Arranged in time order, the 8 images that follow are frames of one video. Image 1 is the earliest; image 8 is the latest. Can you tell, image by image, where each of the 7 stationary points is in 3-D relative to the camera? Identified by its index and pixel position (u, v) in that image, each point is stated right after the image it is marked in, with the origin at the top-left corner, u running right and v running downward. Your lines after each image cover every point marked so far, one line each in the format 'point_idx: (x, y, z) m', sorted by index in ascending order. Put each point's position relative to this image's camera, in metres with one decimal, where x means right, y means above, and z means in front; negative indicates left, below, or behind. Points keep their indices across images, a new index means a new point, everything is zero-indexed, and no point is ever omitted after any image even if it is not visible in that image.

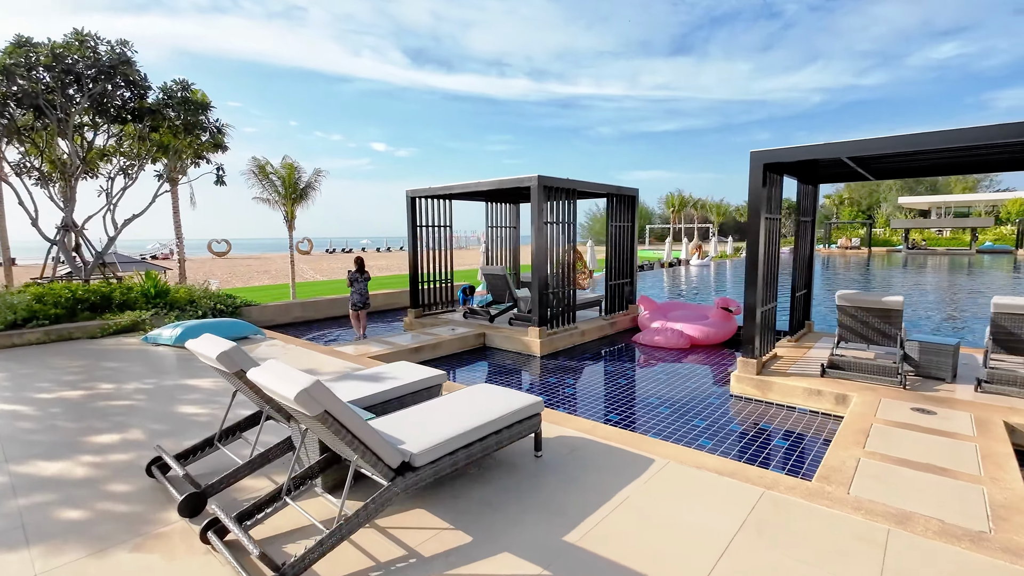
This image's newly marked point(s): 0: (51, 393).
0: (-4.6, -1.0, +4.8) m
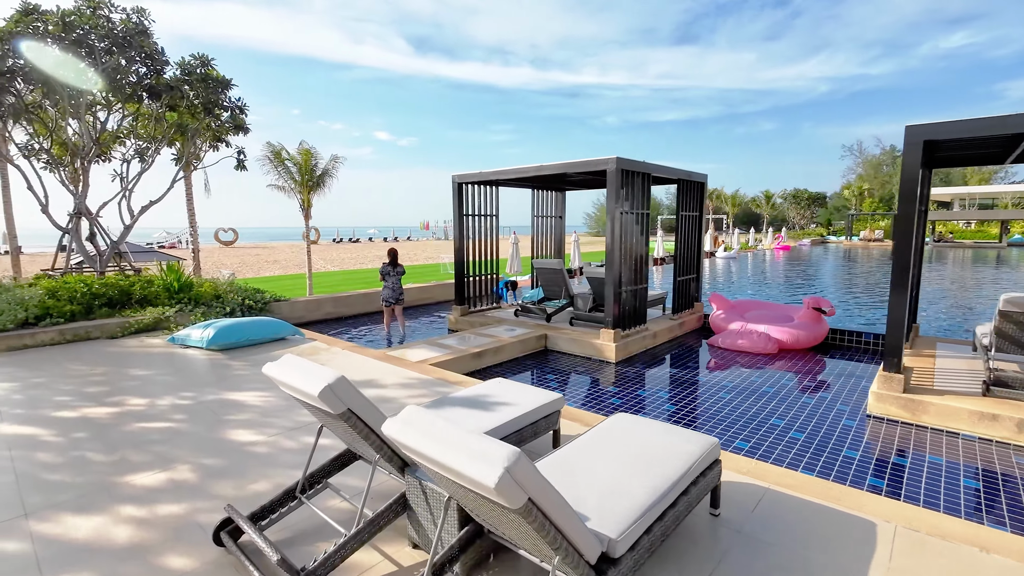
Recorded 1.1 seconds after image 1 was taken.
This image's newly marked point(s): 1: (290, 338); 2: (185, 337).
0: (-3.7, -1.0, +4.1) m
1: (-3.0, -0.7, +6.6) m
2: (-4.2, -0.6, +6.2) m
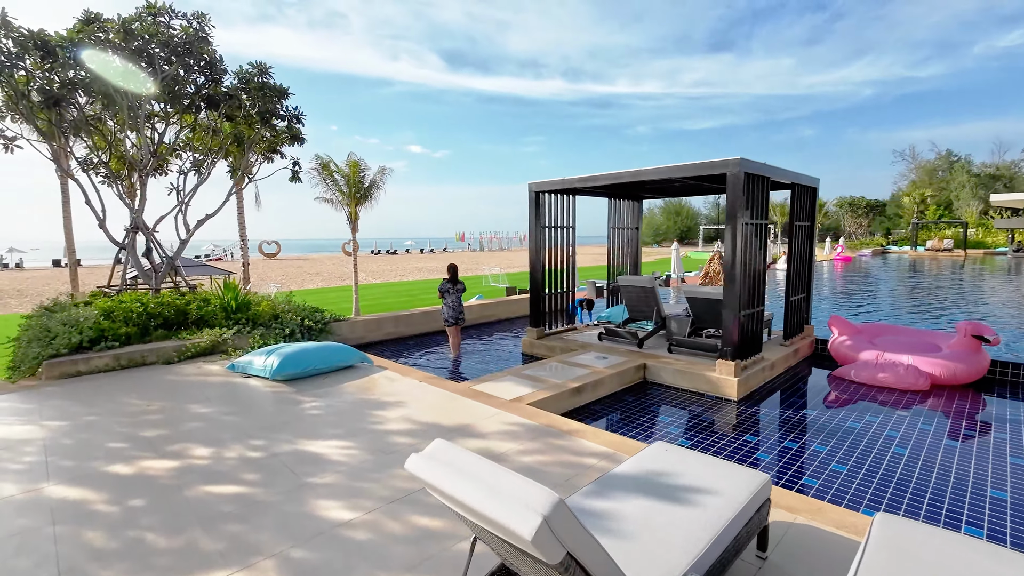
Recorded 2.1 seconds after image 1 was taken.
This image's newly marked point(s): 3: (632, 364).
0: (-2.7, -1.2, +3.4) m
1: (-1.9, -0.9, +5.9) m
2: (-3.1, -0.9, +5.6) m
3: (+1.5, -0.9, +5.9) m
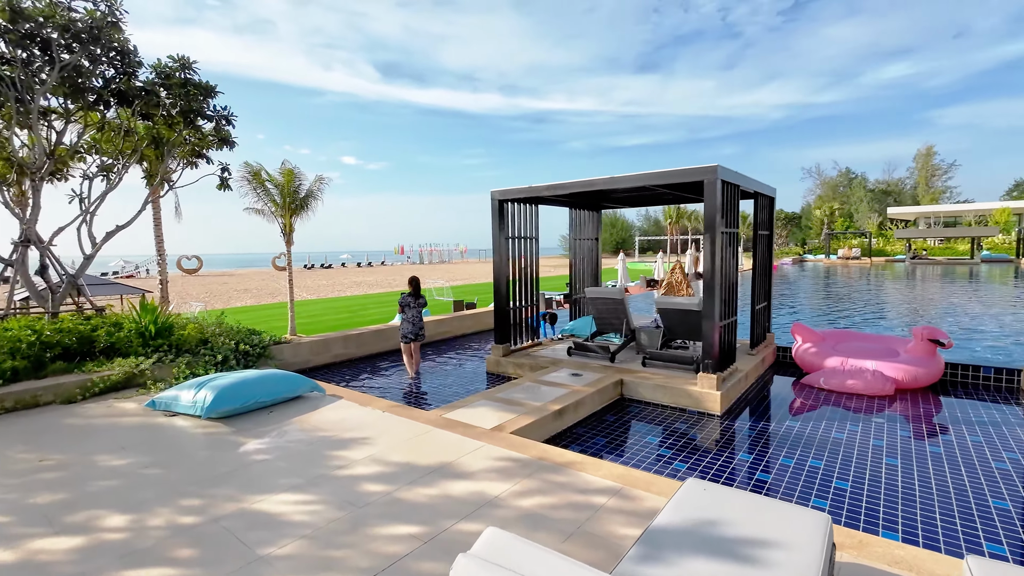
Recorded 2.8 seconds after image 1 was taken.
0: (-2.7, -1.4, +2.6) m
1: (-2.2, -1.1, +5.2) m
2: (-3.3, -1.1, +4.8) m
3: (+1.1, -1.1, +5.6) m
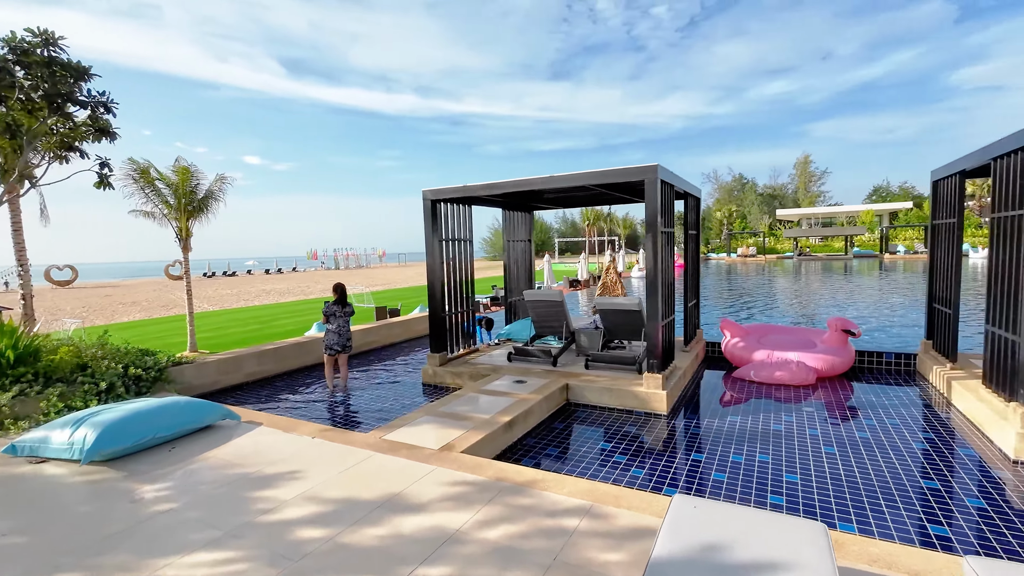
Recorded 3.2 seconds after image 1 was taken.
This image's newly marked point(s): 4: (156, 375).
0: (-2.8, -1.5, +1.9) m
1: (-2.7, -1.3, +4.5) m
2: (-3.8, -1.2, +3.9) m
3: (+0.5, -1.1, +5.4) m
4: (-4.3, -1.1, +5.9) m
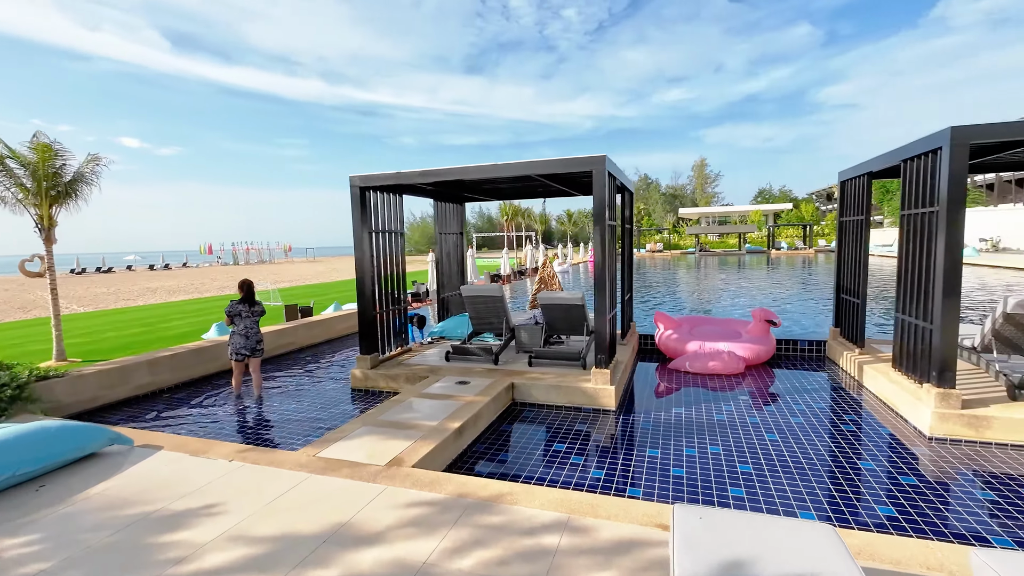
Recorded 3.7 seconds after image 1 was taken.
0: (-2.7, -1.5, +1.1) m
1: (-3.1, -1.2, +3.7) m
2: (-4.0, -1.2, +2.9) m
3: (-0.1, -1.0, +5.2) m
4: (-5.0, -1.0, +4.8) m
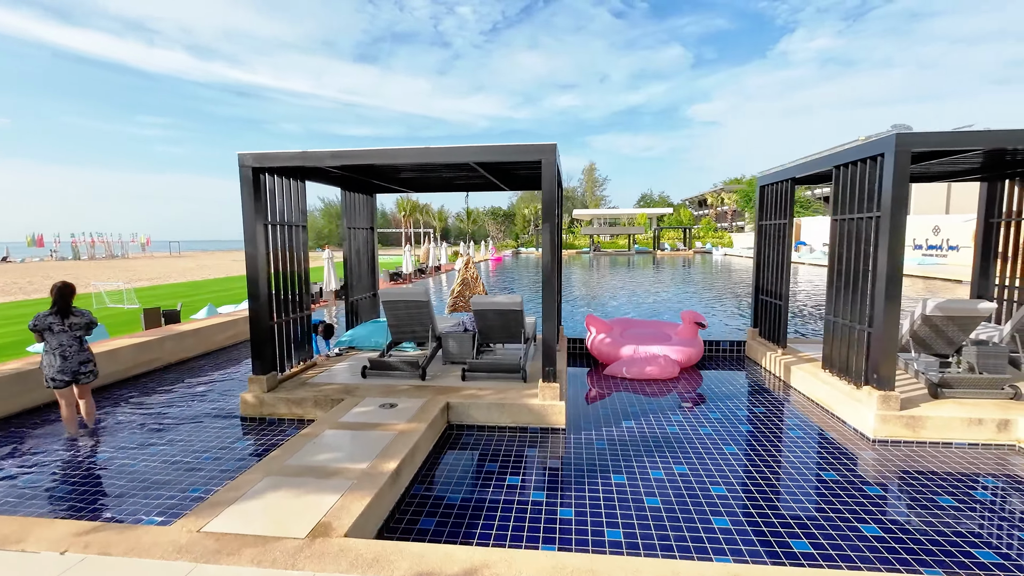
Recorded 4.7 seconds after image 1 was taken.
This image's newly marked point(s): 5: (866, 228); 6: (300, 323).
0: (-2.4, -1.6, -0.1) m
1: (-3.3, -1.3, +2.3) m
2: (-4.1, -1.3, +1.4) m
3: (-0.7, -1.1, +4.4) m
4: (-5.4, -1.1, +3.1) m
5: (+3.3, +0.6, +4.6) m
6: (-2.5, -0.4, +5.7) m
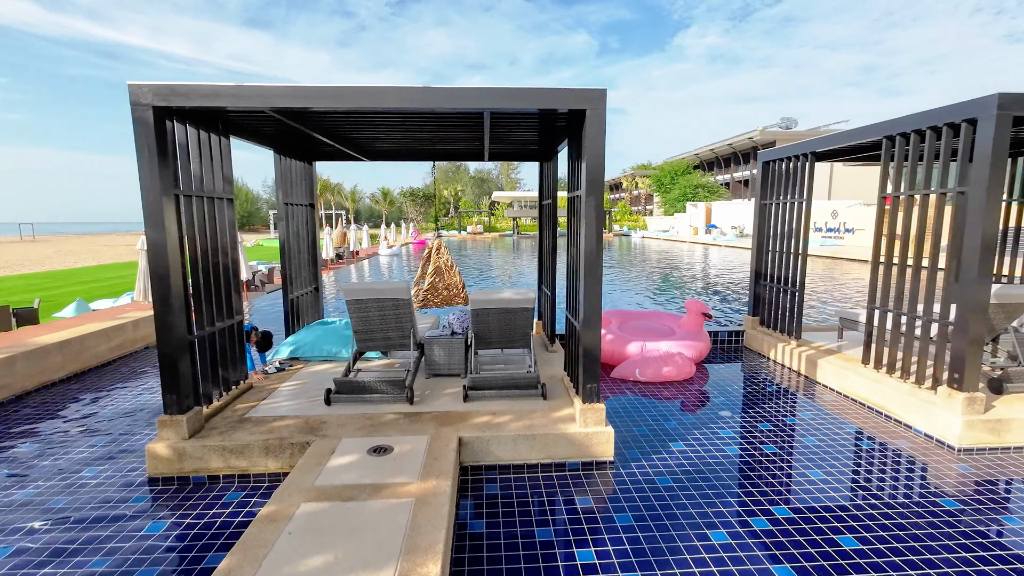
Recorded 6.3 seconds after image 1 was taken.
0: (-1.3, -1.7, -1.5) m
1: (-2.6, -1.4, +0.8) m
2: (-3.2, -1.5, -0.3) m
3: (-0.4, -1.1, +3.2) m
4: (-4.8, -1.2, +1.1) m
5: (+3.4, +0.7, +4.0) m
6: (-2.4, -0.4, +4.2) m
